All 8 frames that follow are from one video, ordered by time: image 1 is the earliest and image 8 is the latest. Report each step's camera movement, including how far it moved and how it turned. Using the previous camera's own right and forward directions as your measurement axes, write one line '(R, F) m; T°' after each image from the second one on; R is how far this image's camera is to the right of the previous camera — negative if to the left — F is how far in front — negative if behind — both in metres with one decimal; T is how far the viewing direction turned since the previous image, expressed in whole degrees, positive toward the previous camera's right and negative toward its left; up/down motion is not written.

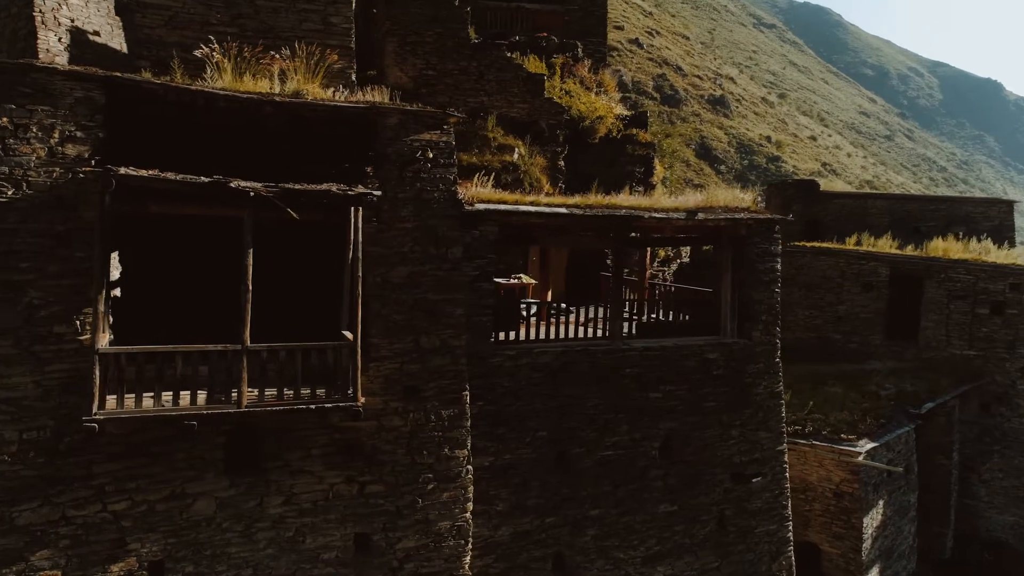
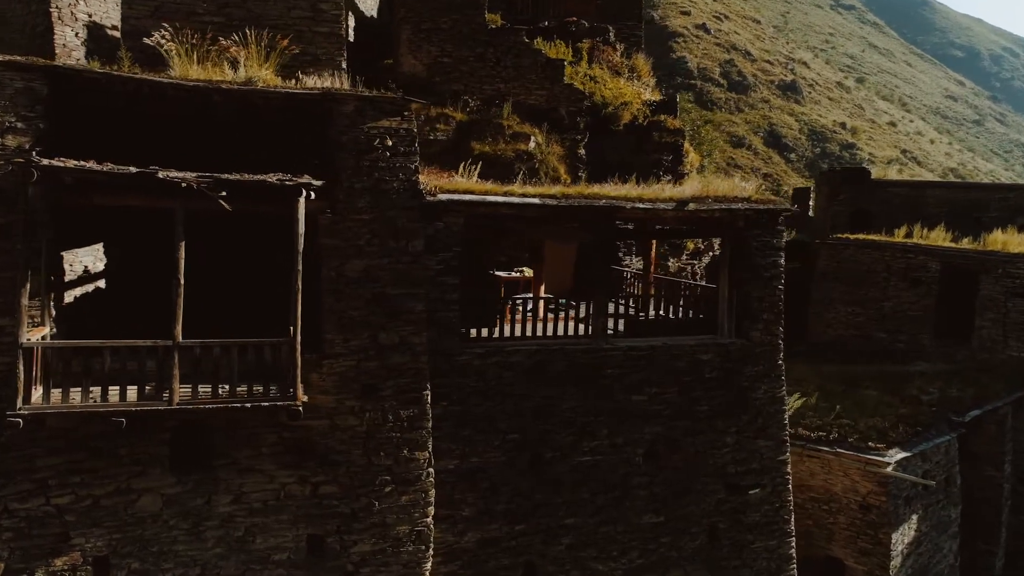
(+1.0, +0.5) m; -5°
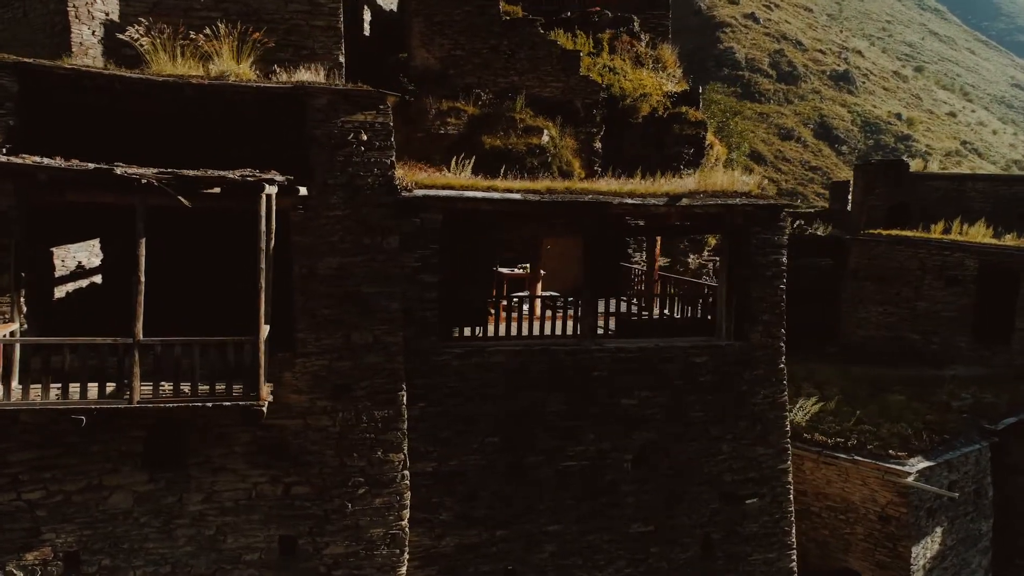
(+0.7, +0.3) m; -4°
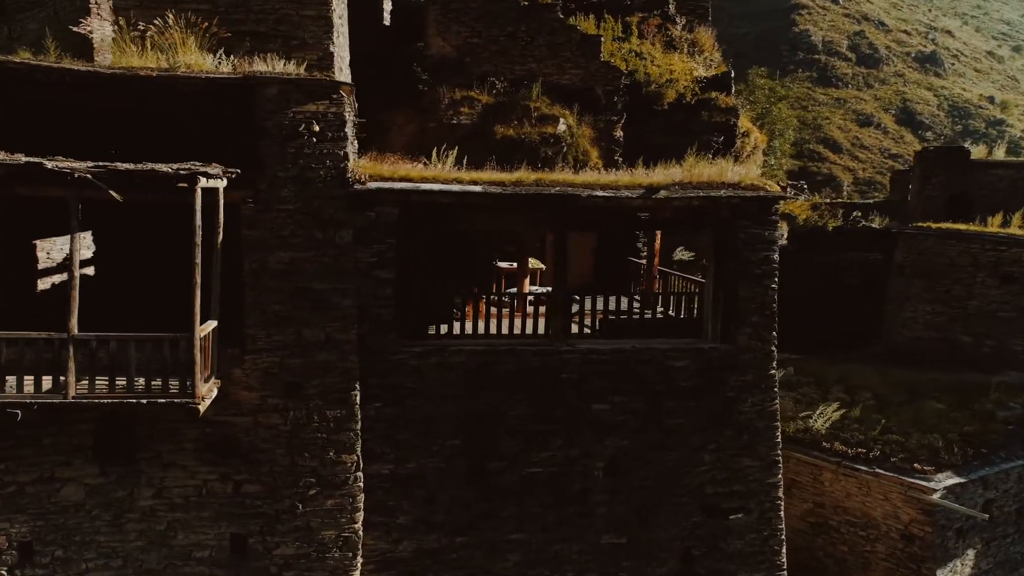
(+1.1, +0.4) m; -6°
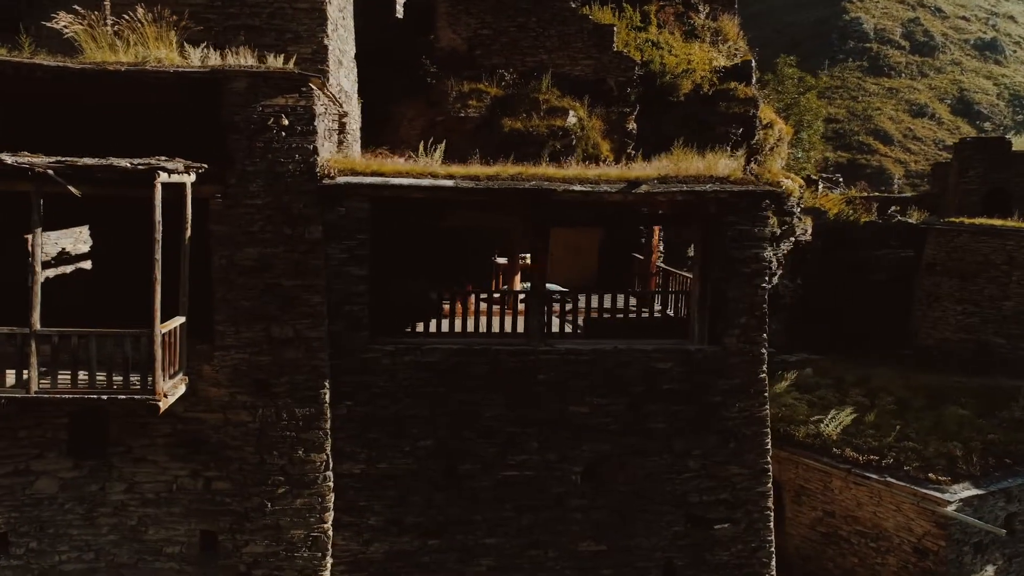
(+0.7, +0.2) m; -3°
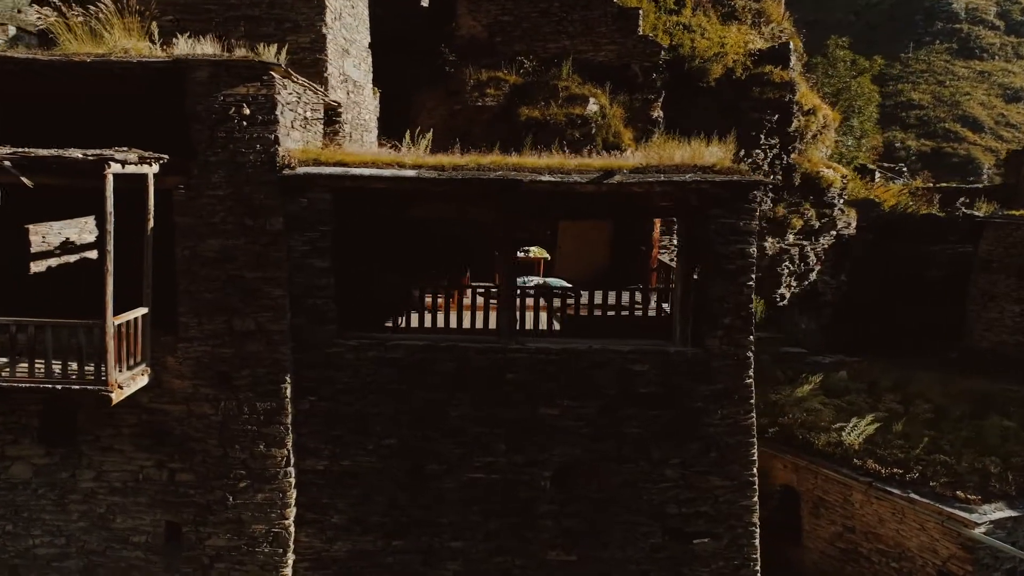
(+1.0, +0.4) m; -6°
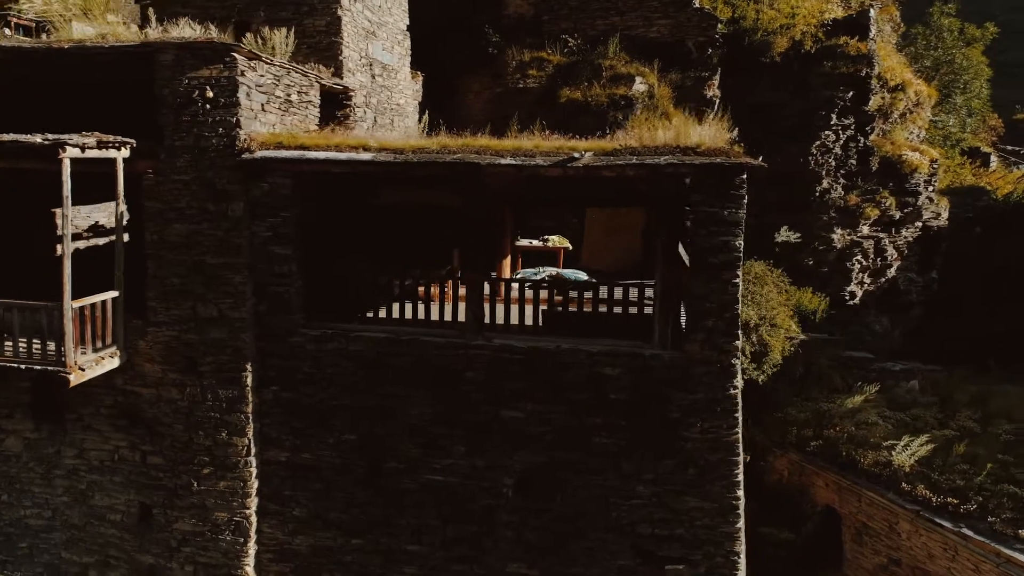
(+1.3, +0.6) m; -9°
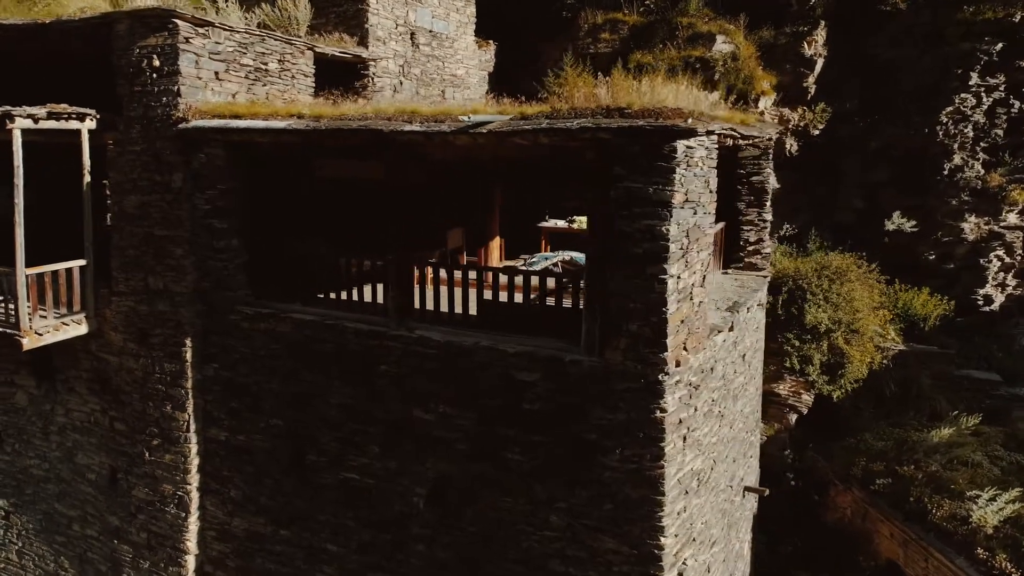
(+2.0, +1.1) m; -15°
